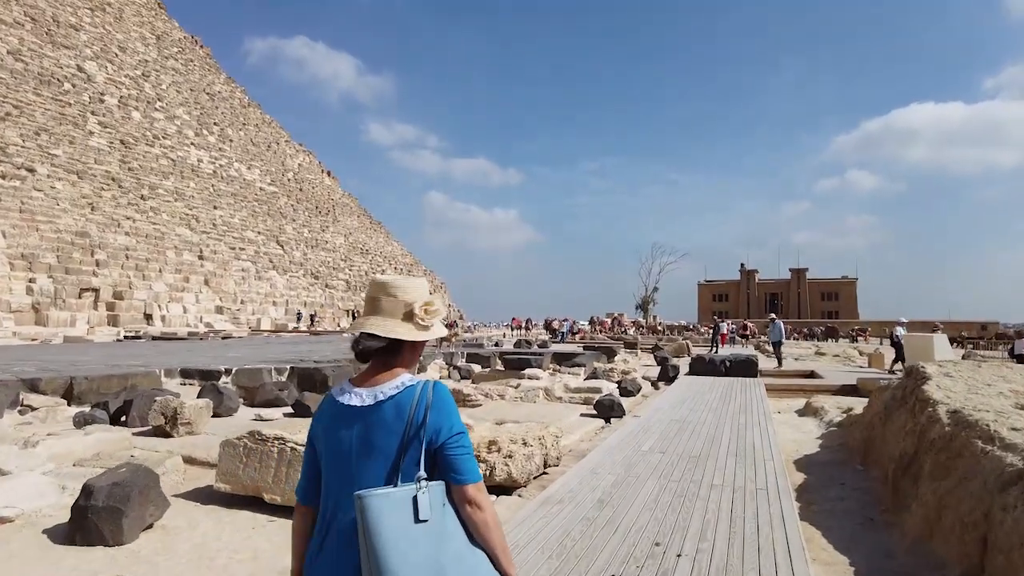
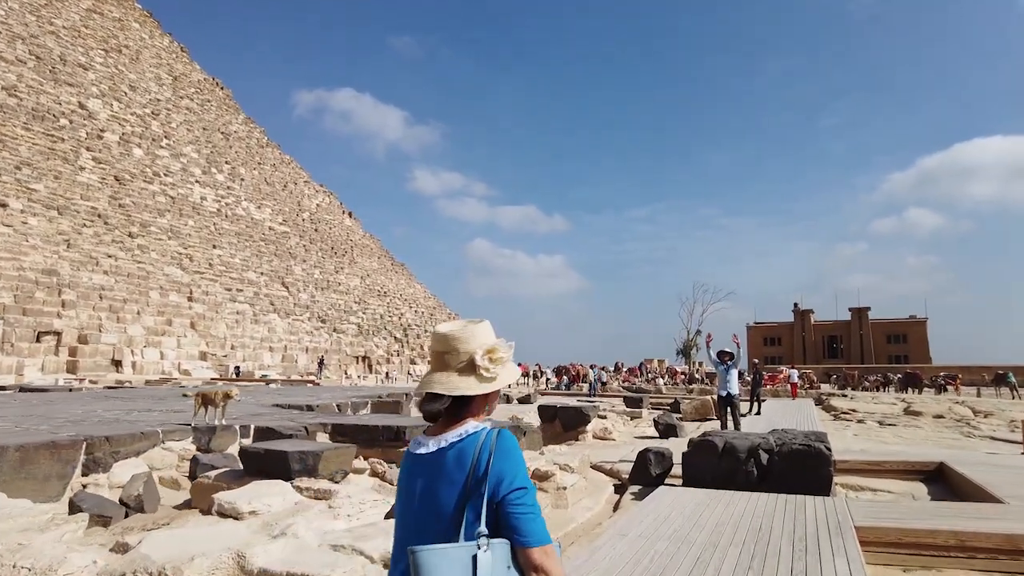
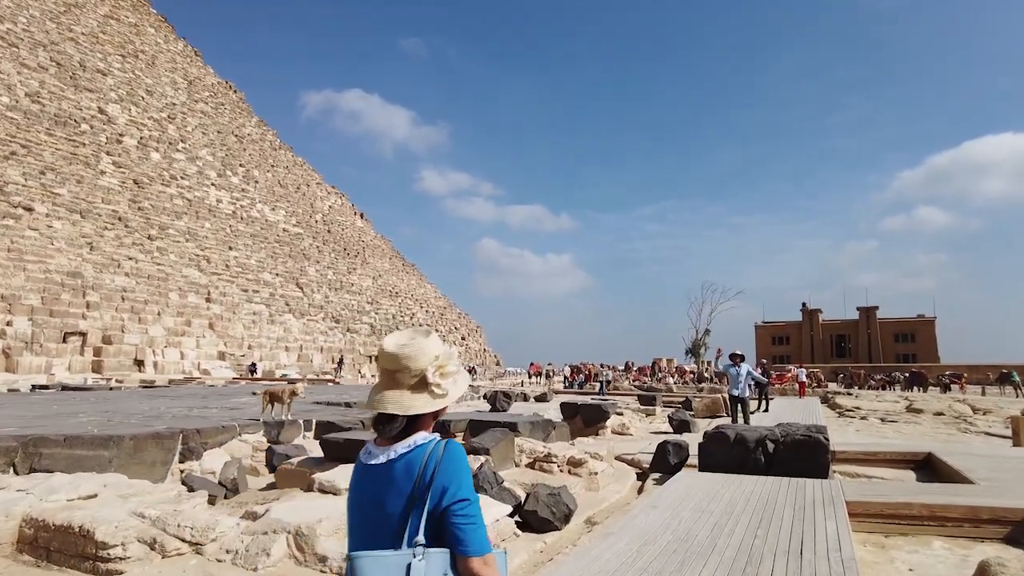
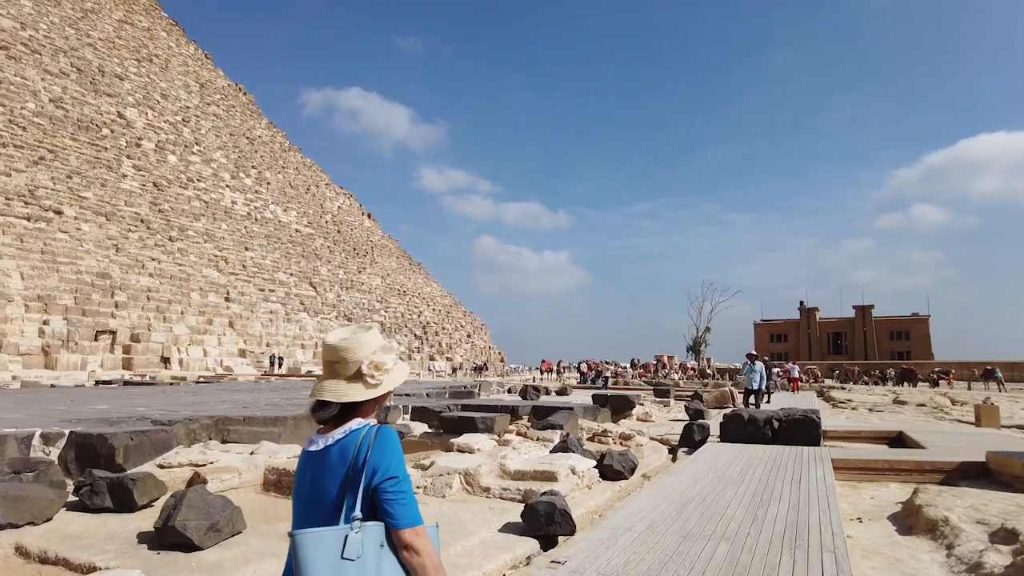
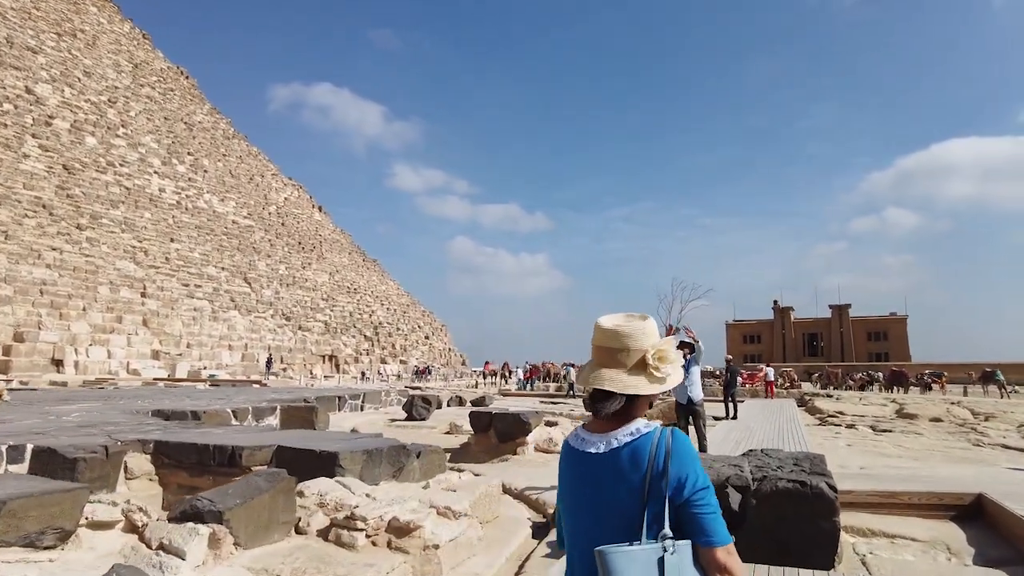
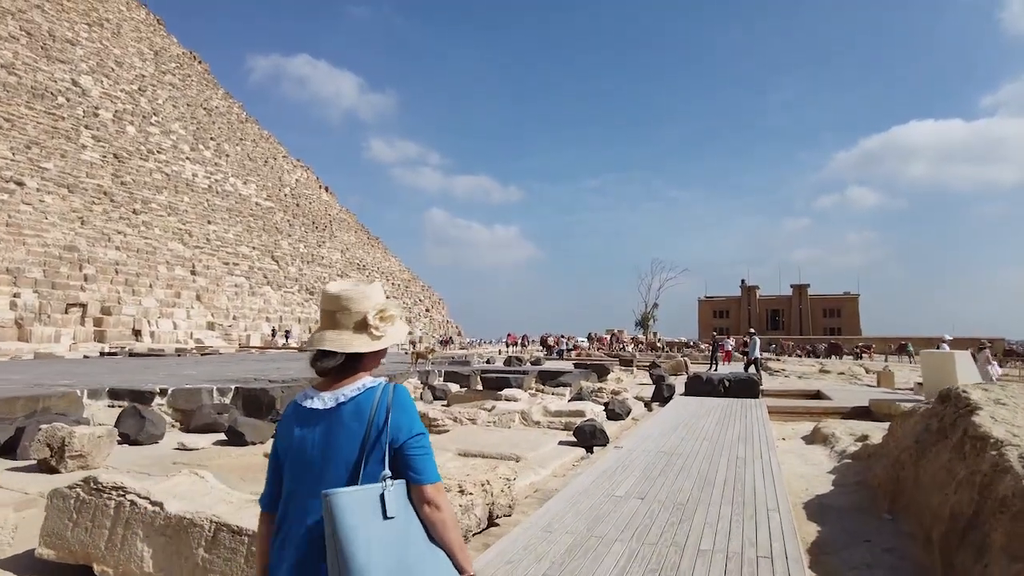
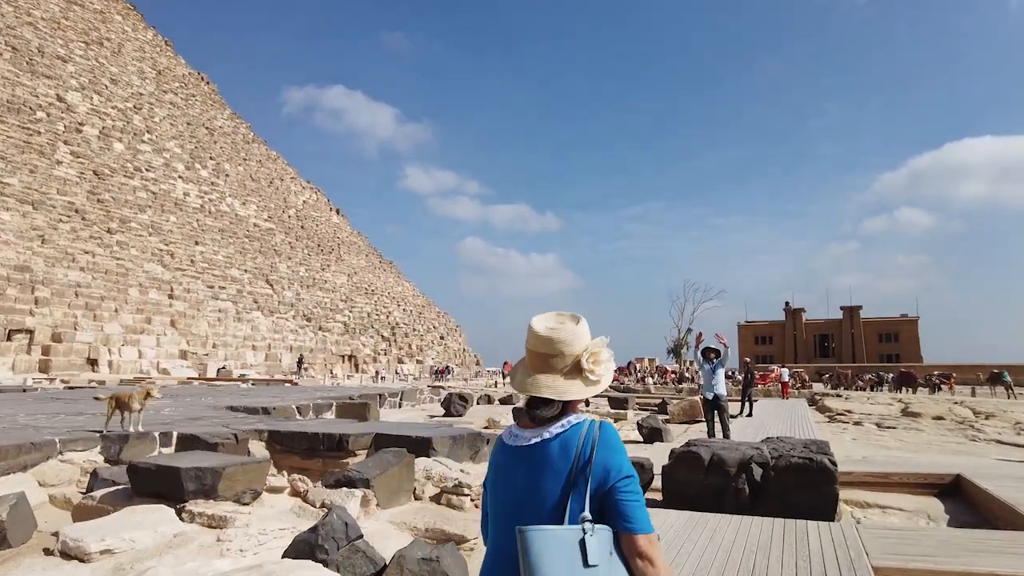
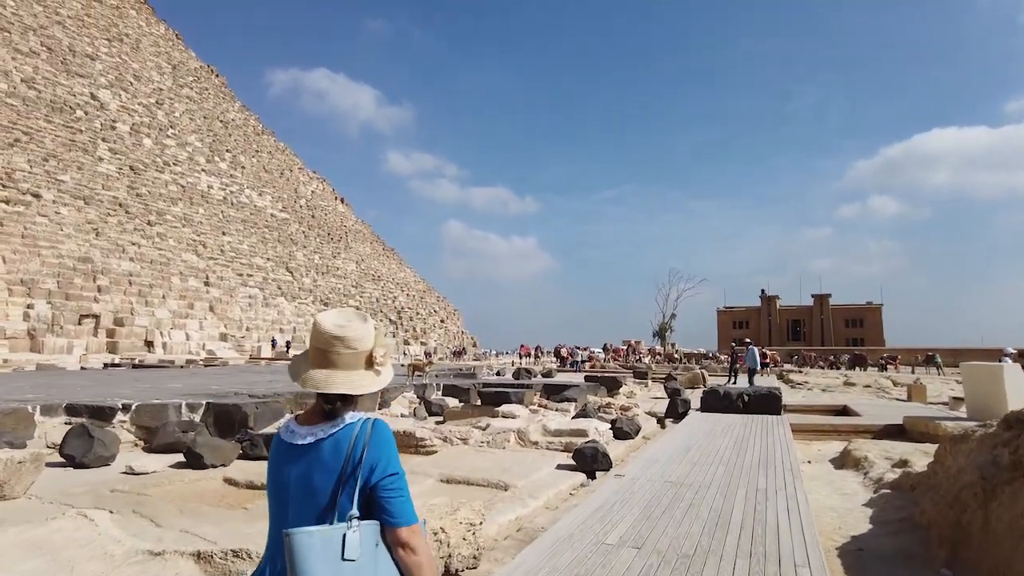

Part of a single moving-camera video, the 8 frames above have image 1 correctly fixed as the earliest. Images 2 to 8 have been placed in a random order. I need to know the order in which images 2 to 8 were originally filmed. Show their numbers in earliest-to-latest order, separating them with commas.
6, 8, 4, 3, 2, 7, 5
